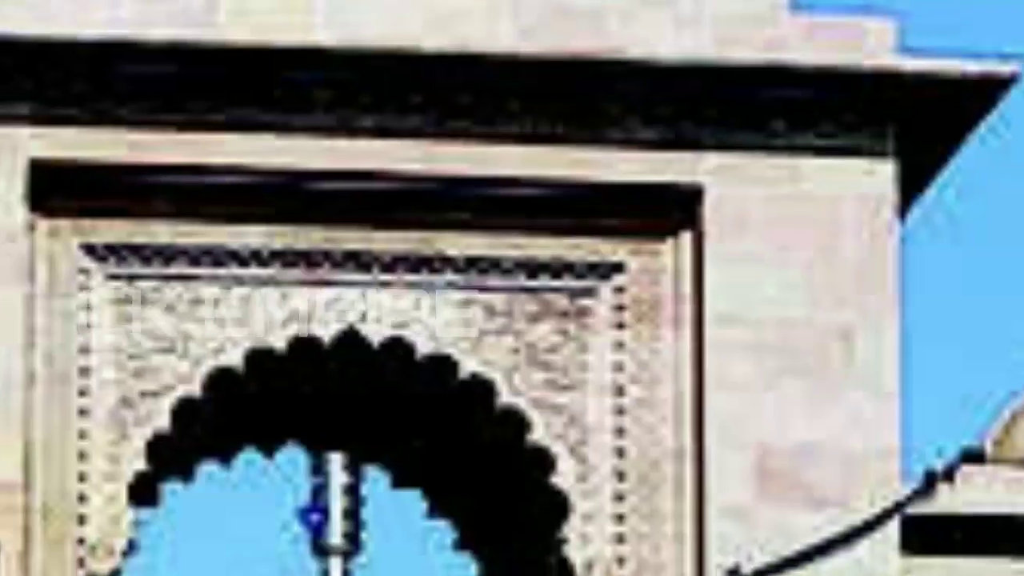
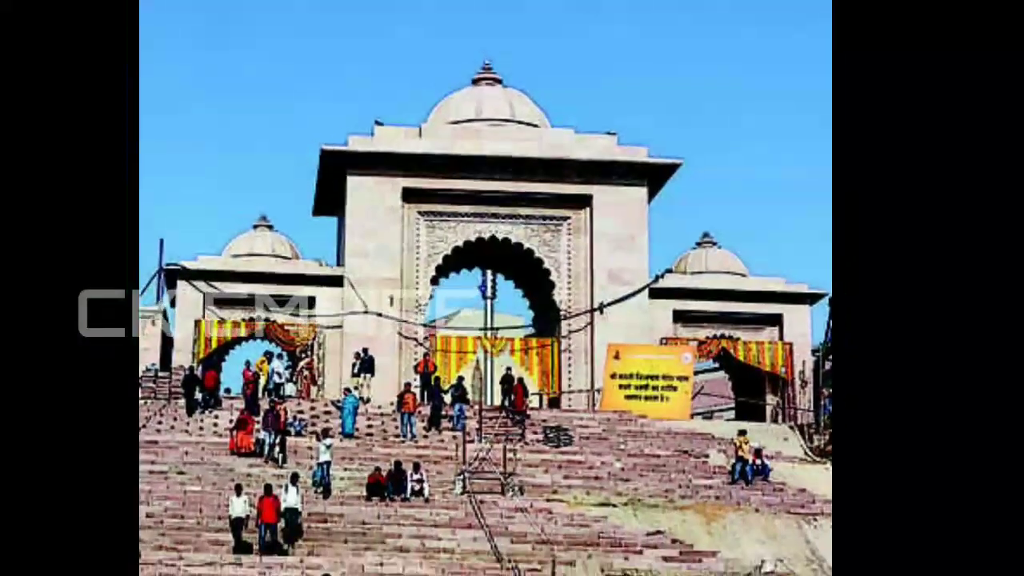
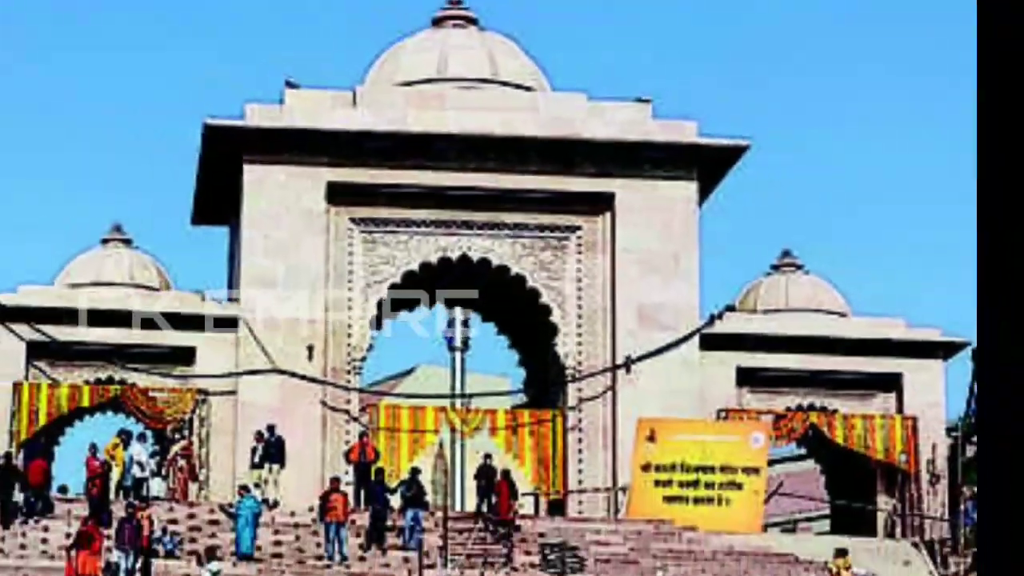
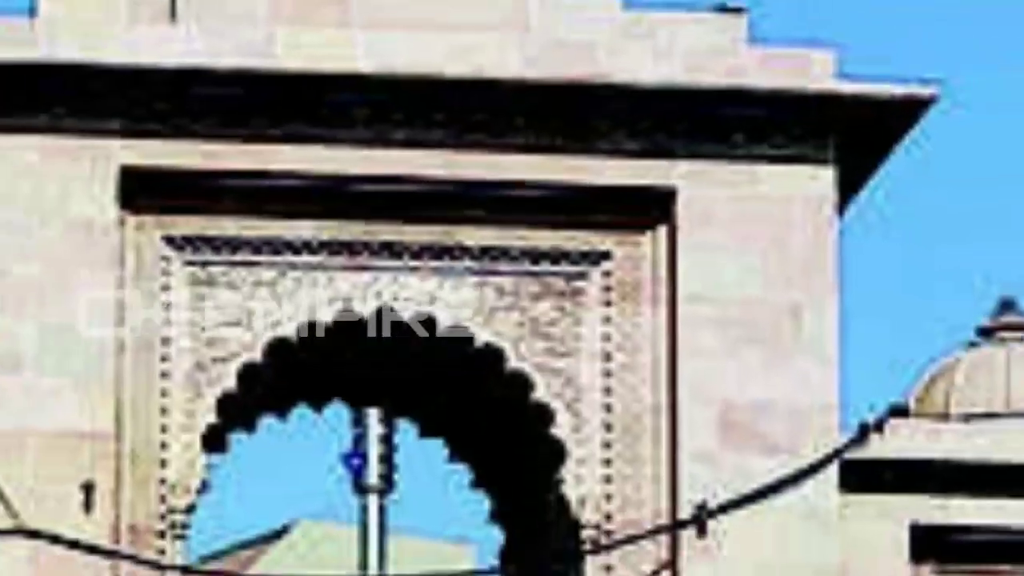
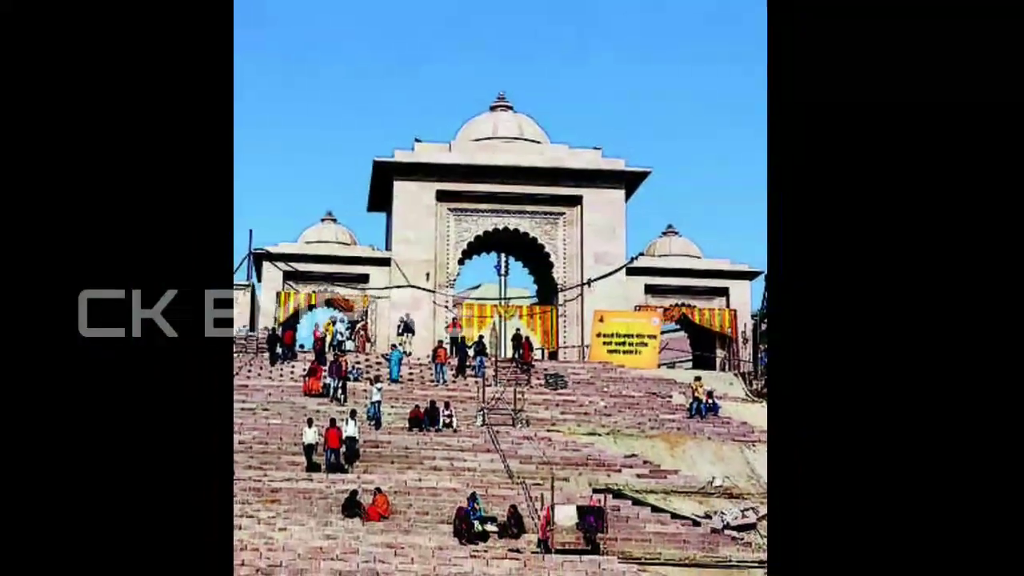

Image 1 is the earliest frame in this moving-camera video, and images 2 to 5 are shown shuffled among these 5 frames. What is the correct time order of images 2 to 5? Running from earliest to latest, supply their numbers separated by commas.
4, 3, 2, 5
